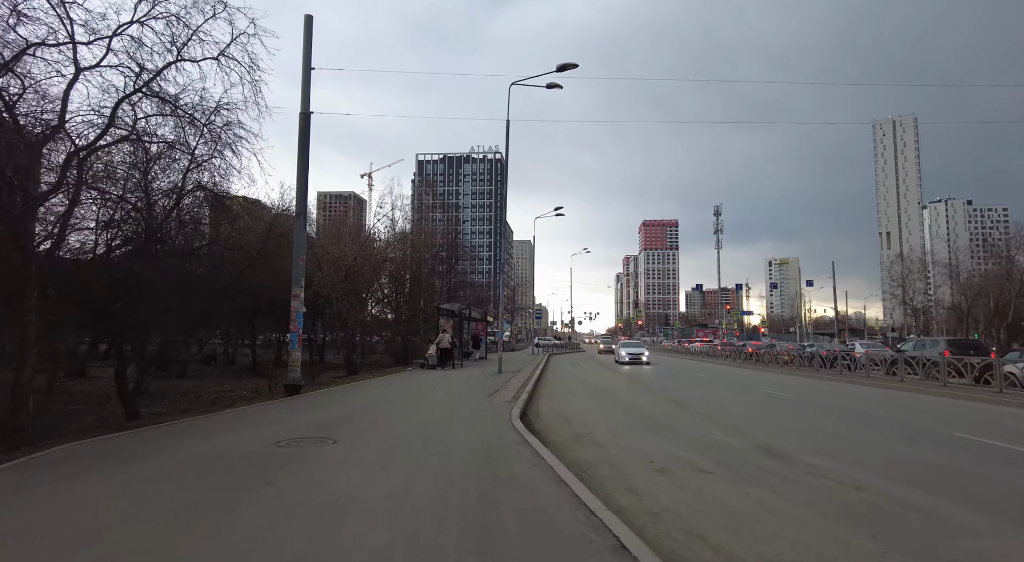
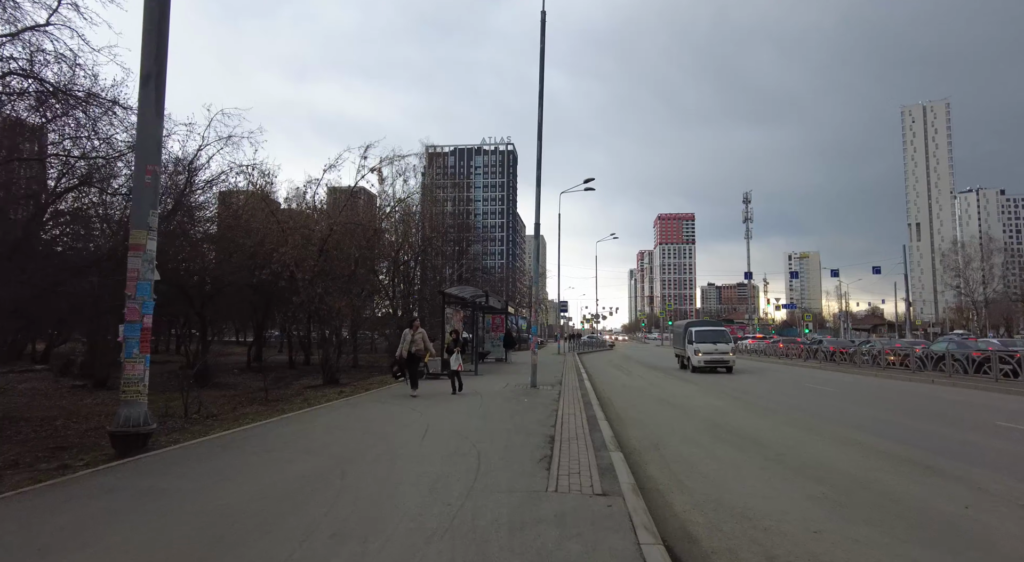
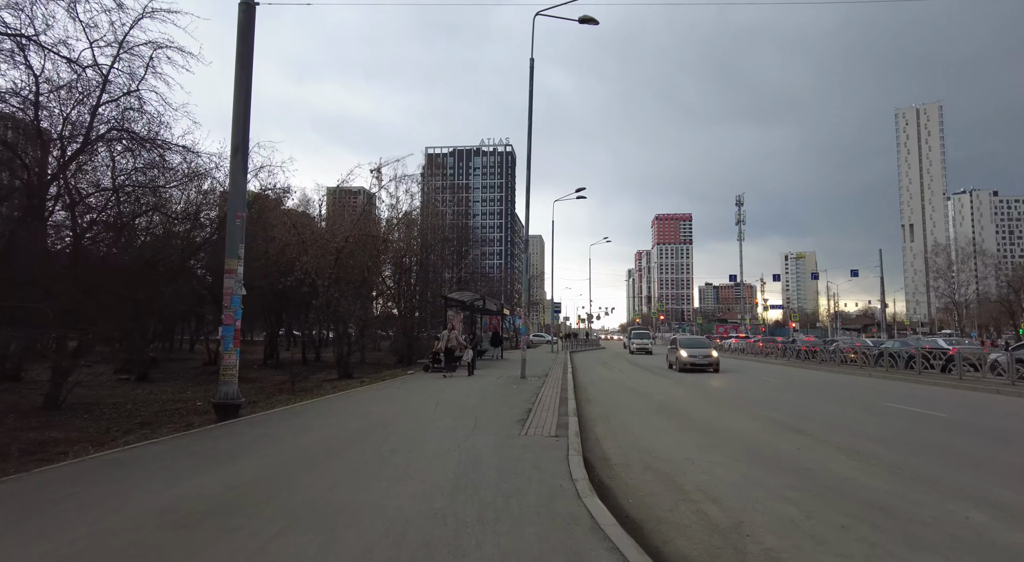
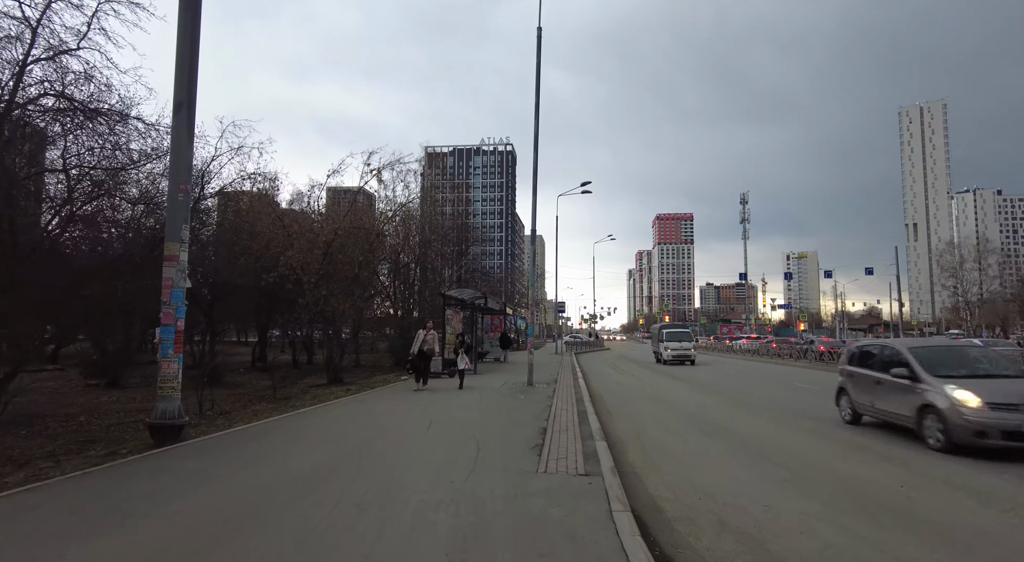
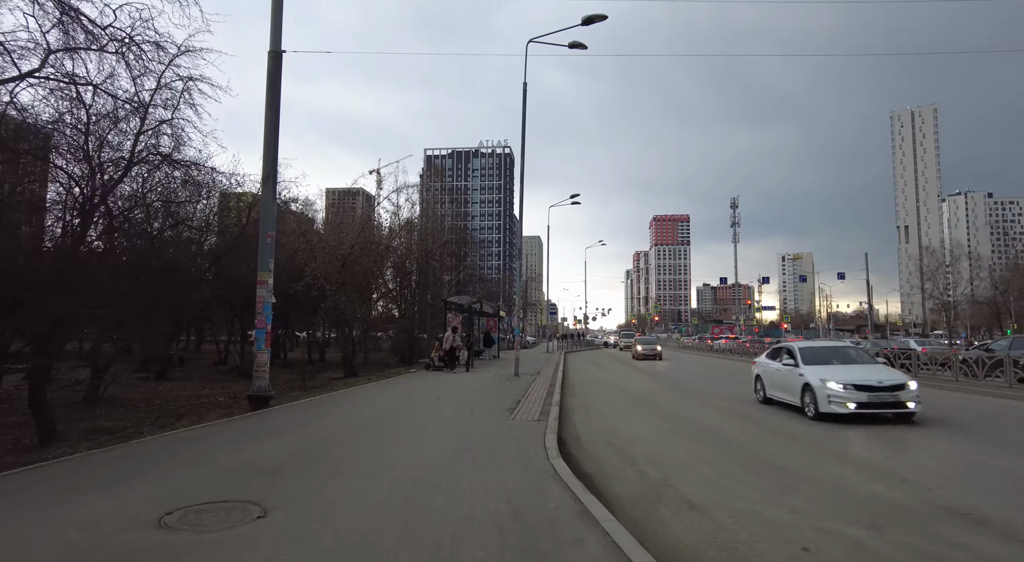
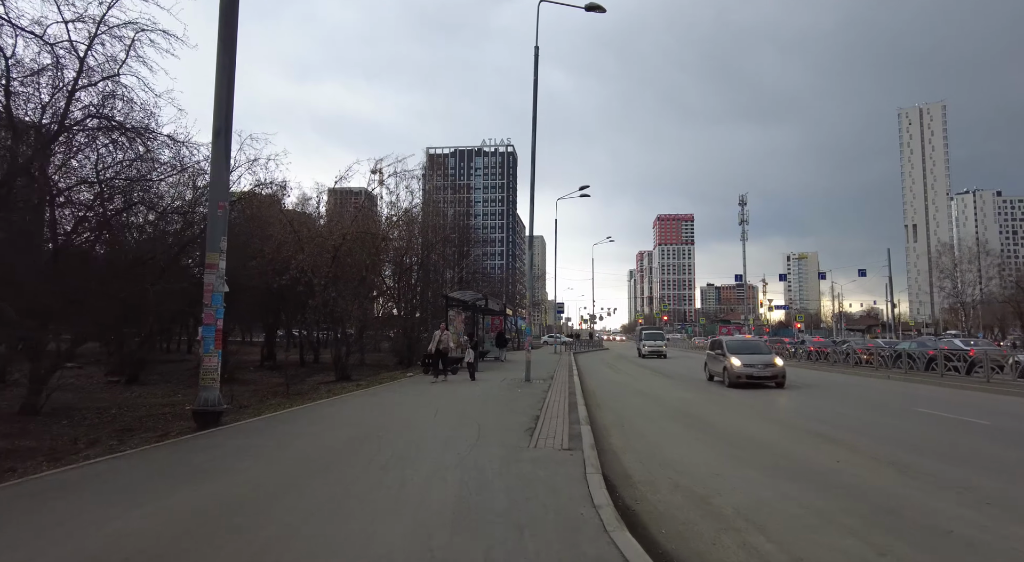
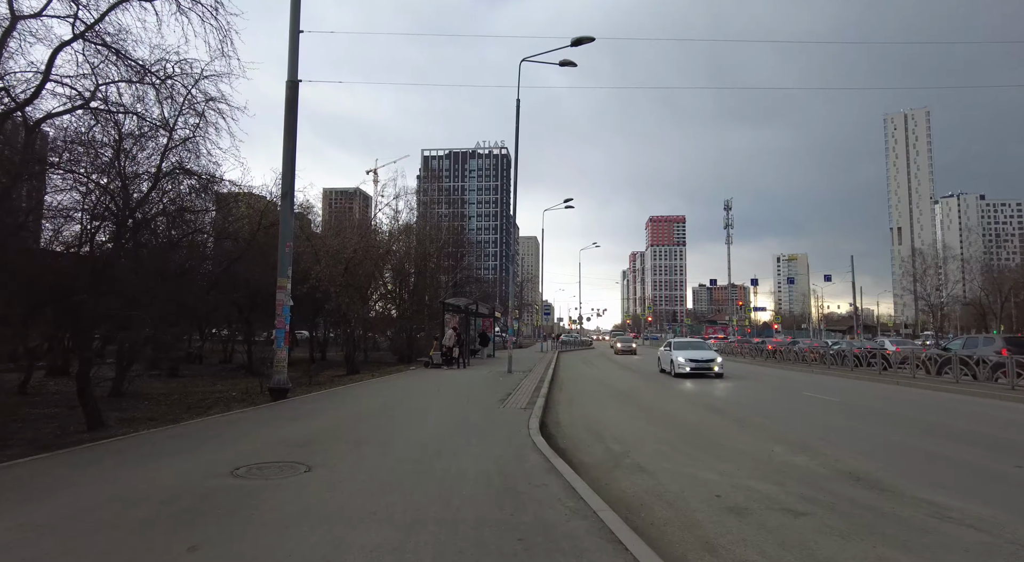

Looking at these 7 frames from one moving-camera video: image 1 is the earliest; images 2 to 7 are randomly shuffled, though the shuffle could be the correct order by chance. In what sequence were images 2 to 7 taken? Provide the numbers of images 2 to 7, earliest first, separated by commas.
7, 5, 3, 6, 4, 2
